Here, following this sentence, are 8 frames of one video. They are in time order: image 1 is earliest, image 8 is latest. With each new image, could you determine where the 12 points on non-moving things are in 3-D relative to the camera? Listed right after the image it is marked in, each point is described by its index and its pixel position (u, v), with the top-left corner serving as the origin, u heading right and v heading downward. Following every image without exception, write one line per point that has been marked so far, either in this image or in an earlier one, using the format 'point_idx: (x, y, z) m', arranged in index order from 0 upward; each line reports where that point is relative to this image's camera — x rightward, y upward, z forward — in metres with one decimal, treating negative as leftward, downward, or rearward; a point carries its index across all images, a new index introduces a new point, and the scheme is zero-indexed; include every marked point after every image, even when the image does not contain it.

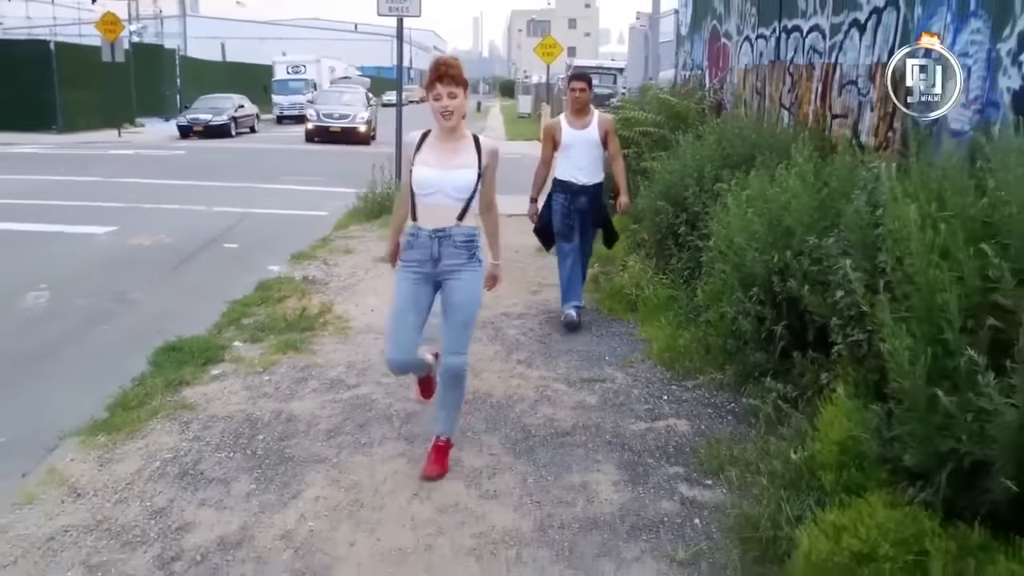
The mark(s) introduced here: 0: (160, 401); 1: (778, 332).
0: (-1.8, -0.6, +5.5) m
1: (+1.3, -0.2, +5.1) m
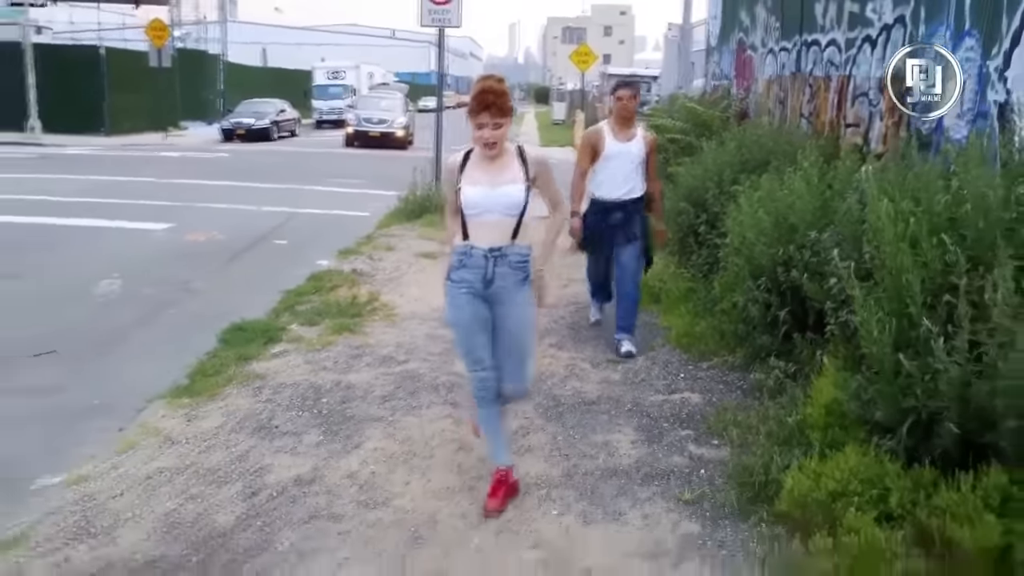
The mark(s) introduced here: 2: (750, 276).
0: (-1.6, -0.5, +6.3) m
1: (+1.4, -0.1, +5.8) m
2: (+1.3, +0.1, +5.8) m
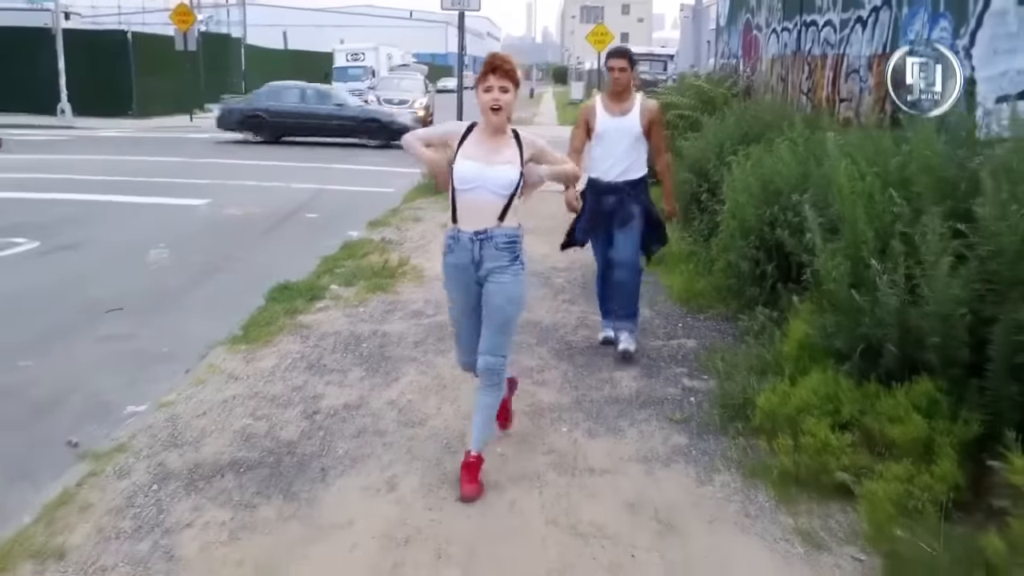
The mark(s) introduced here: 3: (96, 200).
0: (-1.5, -0.2, +7.1) m
1: (+1.5, +0.1, +6.5) m
2: (+1.4, +0.3, +6.6) m
3: (-5.4, +1.1, +14.2) m
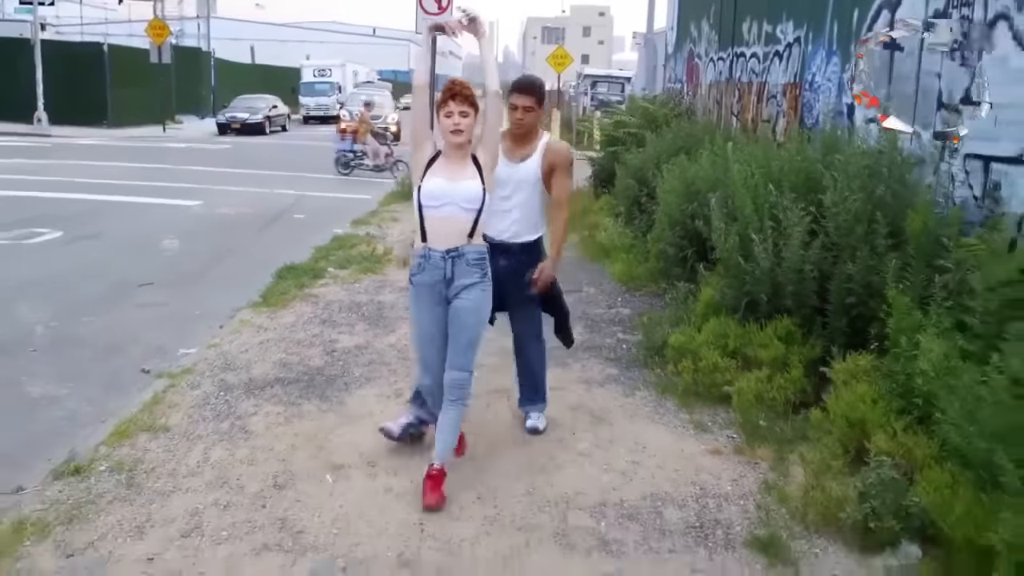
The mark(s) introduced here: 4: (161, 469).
0: (-1.7, 0.0, +8.6) m
1: (+1.3, +0.3, +8.2) m
2: (+1.2, +0.5, +8.2) m
3: (-5.9, +1.3, +15.6) m
4: (-1.5, -0.8, +4.8) m
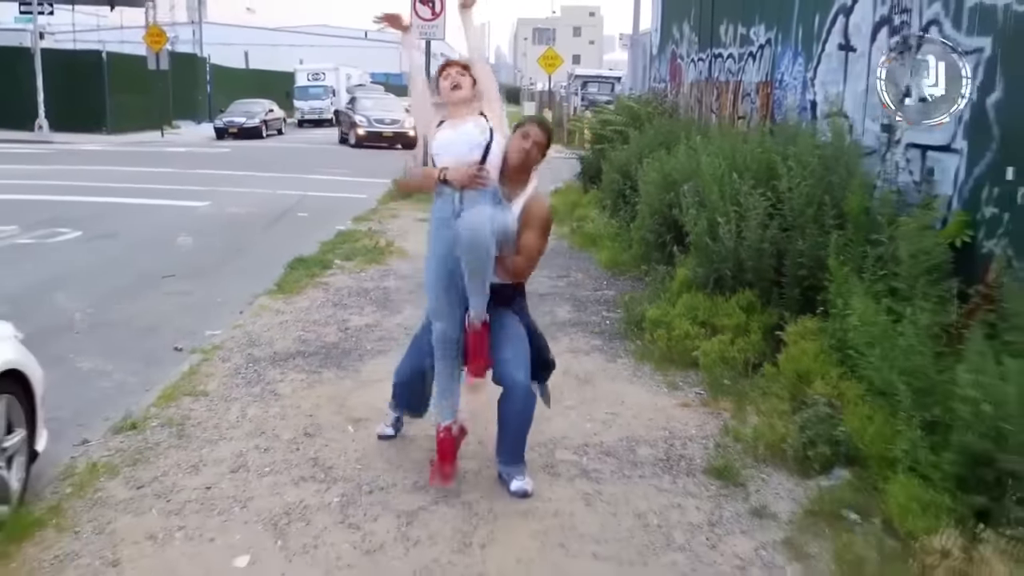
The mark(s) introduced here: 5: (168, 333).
0: (-1.8, +0.1, +9.4) m
1: (+1.3, +0.4, +9.0) m
2: (+1.1, +0.6, +9.0) m
3: (-6.0, +1.3, +16.4) m
4: (-1.6, -0.7, +5.6) m
5: (-2.5, -0.3, +7.8) m
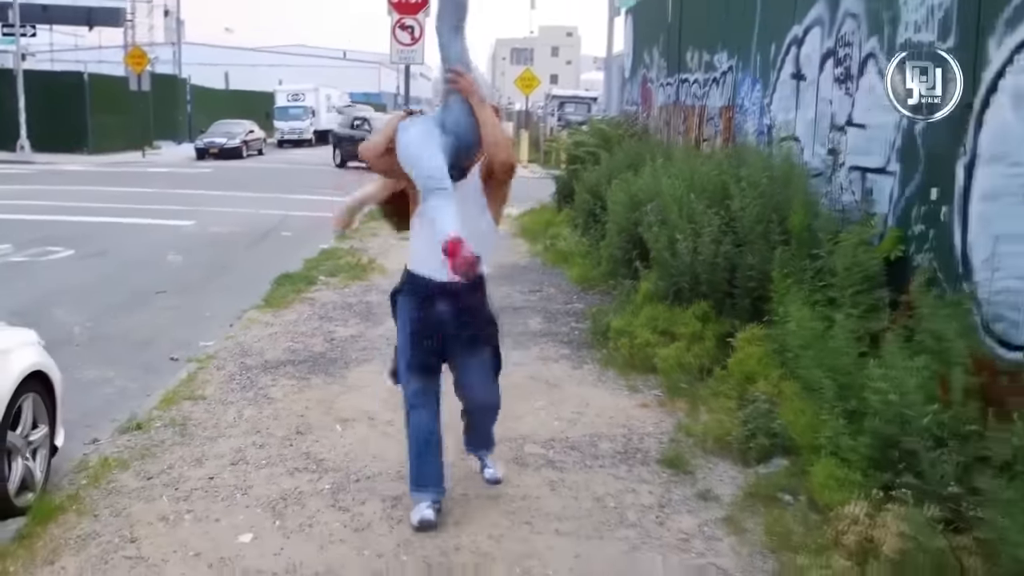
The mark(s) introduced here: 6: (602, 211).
0: (-2.0, -0.1, +9.9) m
1: (+1.1, +0.3, +9.5) m
2: (+0.9, +0.5, +9.6) m
3: (-6.4, +1.0, +16.8) m
4: (-1.7, -0.8, +6.1) m
5: (-2.7, -0.4, +8.3) m
6: (+1.0, +0.8, +11.8) m
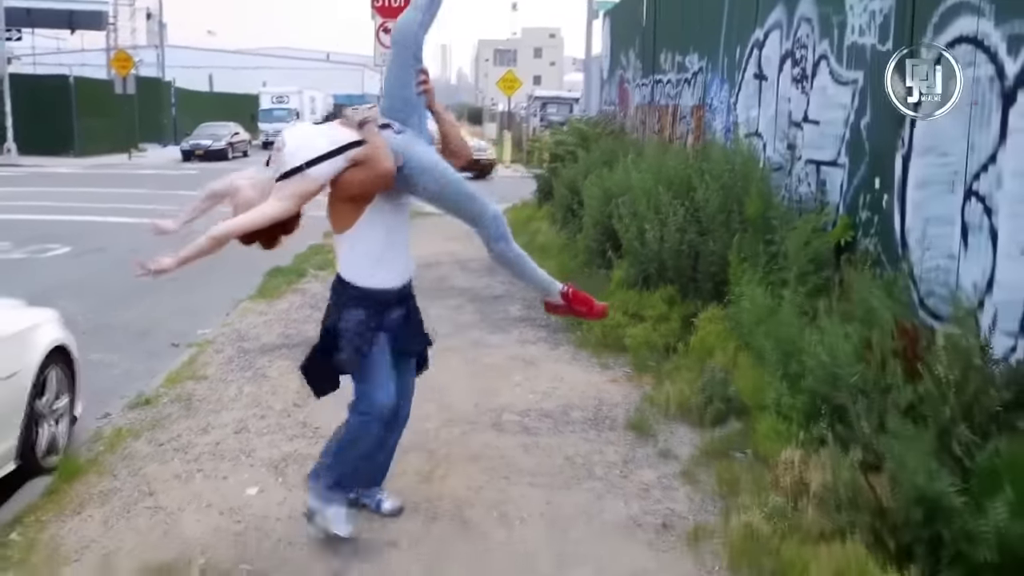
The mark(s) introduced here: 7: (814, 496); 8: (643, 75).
0: (-2.2, 0.0, +10.4) m
1: (+0.9, +0.4, +10.1) m
2: (+0.7, +0.6, +10.2) m
3: (-6.7, +1.1, +17.3) m
4: (-1.8, -0.7, +6.6) m
5: (-2.8, -0.4, +8.8) m
6: (+0.8, +0.9, +12.4) m
7: (+1.2, -0.8, +4.3) m
8: (+2.0, +3.2, +16.3) m
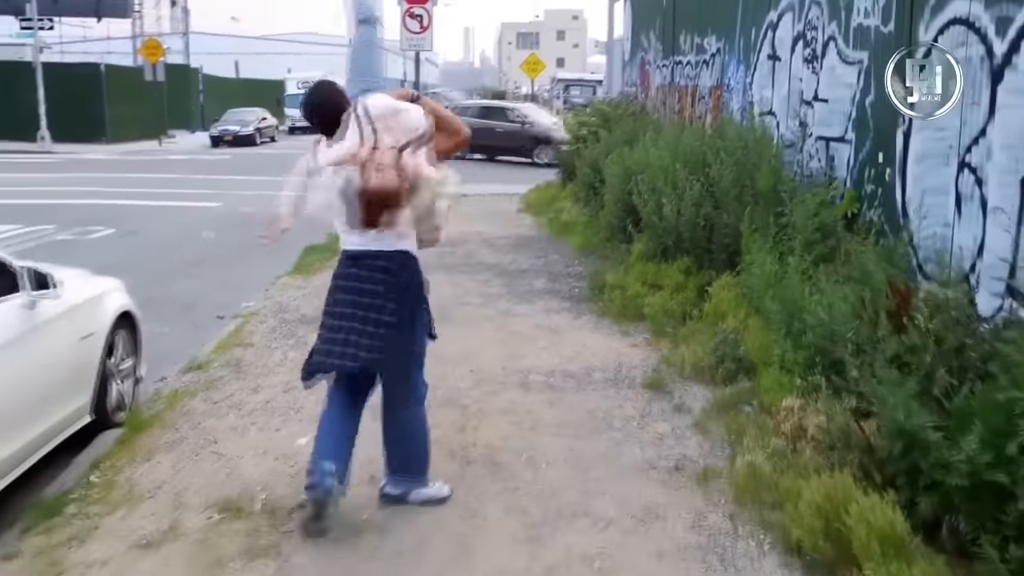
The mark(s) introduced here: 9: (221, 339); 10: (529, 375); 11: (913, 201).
0: (-1.9, +0.2, +10.9) m
1: (+1.1, +0.6, +10.5) m
2: (+1.0, +0.8, +10.6) m
3: (-6.3, +1.4, +17.9) m
4: (-1.7, -0.5, +7.1) m
5: (-2.6, -0.2, +9.4) m
6: (+1.0, +1.2, +12.8) m
7: (+1.3, -0.7, +4.7) m
8: (+2.3, +3.5, +16.7) m
9: (-2.1, -0.4, +7.9) m
10: (+0.1, -0.5, +6.6) m
11: (+2.4, +0.5, +6.6) m
